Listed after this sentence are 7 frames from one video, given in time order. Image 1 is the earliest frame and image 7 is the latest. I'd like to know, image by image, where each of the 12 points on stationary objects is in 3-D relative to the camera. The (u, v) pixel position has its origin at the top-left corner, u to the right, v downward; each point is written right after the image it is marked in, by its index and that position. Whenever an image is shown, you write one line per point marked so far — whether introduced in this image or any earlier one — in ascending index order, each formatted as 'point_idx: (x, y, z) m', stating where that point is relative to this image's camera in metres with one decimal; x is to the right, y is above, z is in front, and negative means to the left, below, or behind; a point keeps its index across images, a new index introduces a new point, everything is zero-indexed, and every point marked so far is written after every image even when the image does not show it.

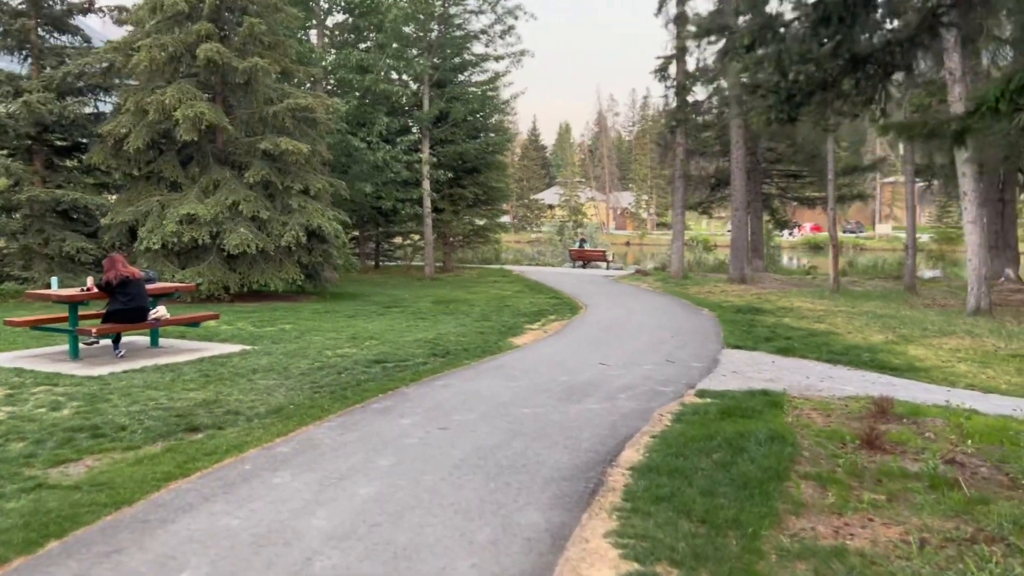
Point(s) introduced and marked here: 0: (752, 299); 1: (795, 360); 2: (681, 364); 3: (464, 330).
0: (+5.0, -0.2, +18.1) m
1: (+3.3, -0.9, +10.1) m
2: (+1.9, -0.9, +9.6) m
3: (-0.7, -0.6, +12.4) m
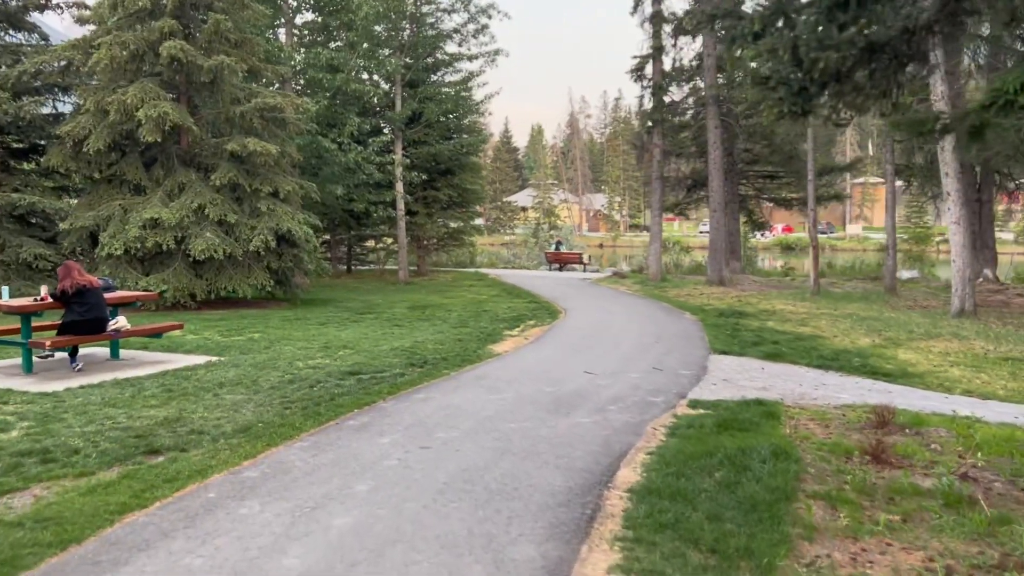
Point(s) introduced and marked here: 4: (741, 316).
0: (+4.6, -0.3, +17.8) m
1: (+3.1, -0.9, +9.8) m
2: (+1.7, -0.9, +9.3) m
3: (-1.0, -0.7, +12.0) m
4: (+3.9, -0.5, +14.9) m
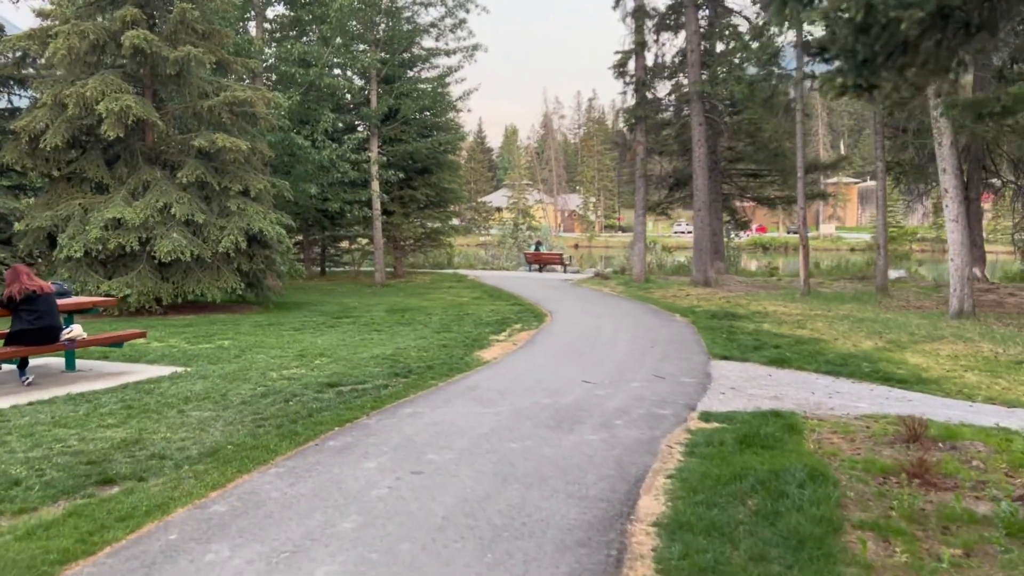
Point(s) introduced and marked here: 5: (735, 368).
0: (+4.2, -0.3, +17.3) m
1: (+3.0, -0.9, +9.3) m
2: (+1.6, -0.9, +8.7) m
3: (-1.2, -0.7, +11.3) m
4: (+3.7, -0.5, +14.4) m
5: (+2.5, -0.9, +9.5) m
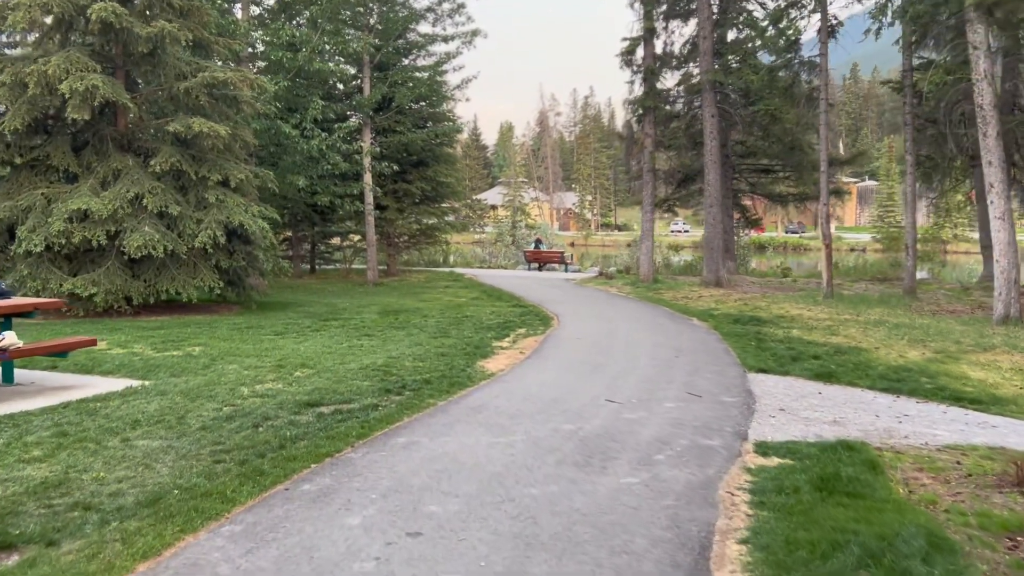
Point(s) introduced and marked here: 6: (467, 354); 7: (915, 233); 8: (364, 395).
0: (+4.3, -0.3, +16.1) m
1: (+3.1, -1.0, +8.0) m
2: (+1.7, -1.0, +7.4) m
3: (-1.1, -0.7, +10.0) m
4: (+3.7, -0.5, +13.1) m
5: (+2.6, -0.9, +8.3) m
6: (-0.5, -0.8, +9.9) m
7: (+8.1, +1.1, +17.4) m
8: (-1.3, -0.9, +7.3) m
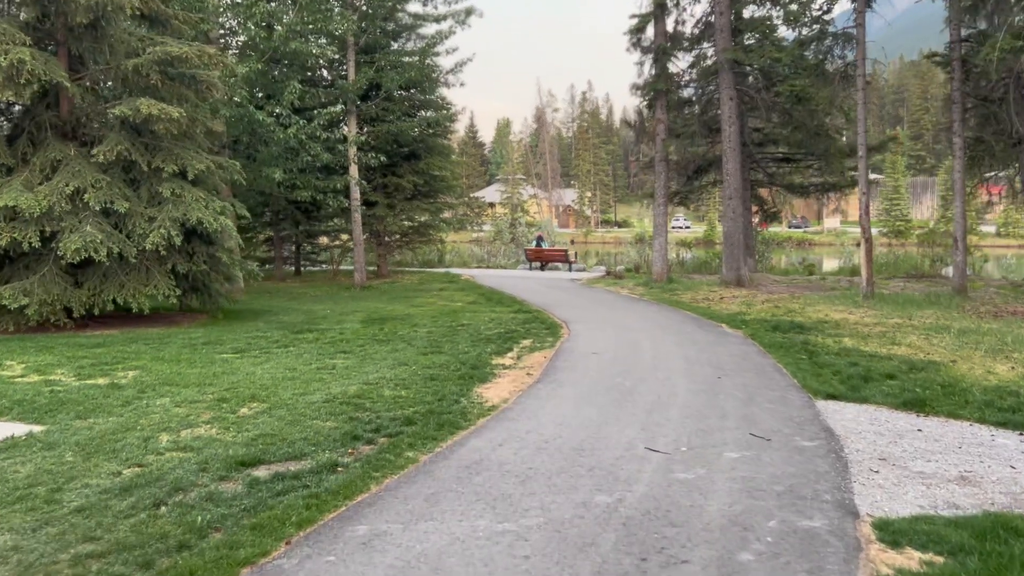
0: (+4.3, -0.3, +14.2) m
1: (+3.2, -1.0, +6.2) m
2: (+1.7, -1.0, +5.6) m
3: (-1.0, -0.8, +8.2) m
4: (+3.8, -0.6, +11.3) m
5: (+2.6, -1.0, +6.5) m
6: (-0.5, -0.8, +8.0) m
7: (+8.2, +1.1, +15.6) m
8: (-1.2, -1.0, +5.5) m
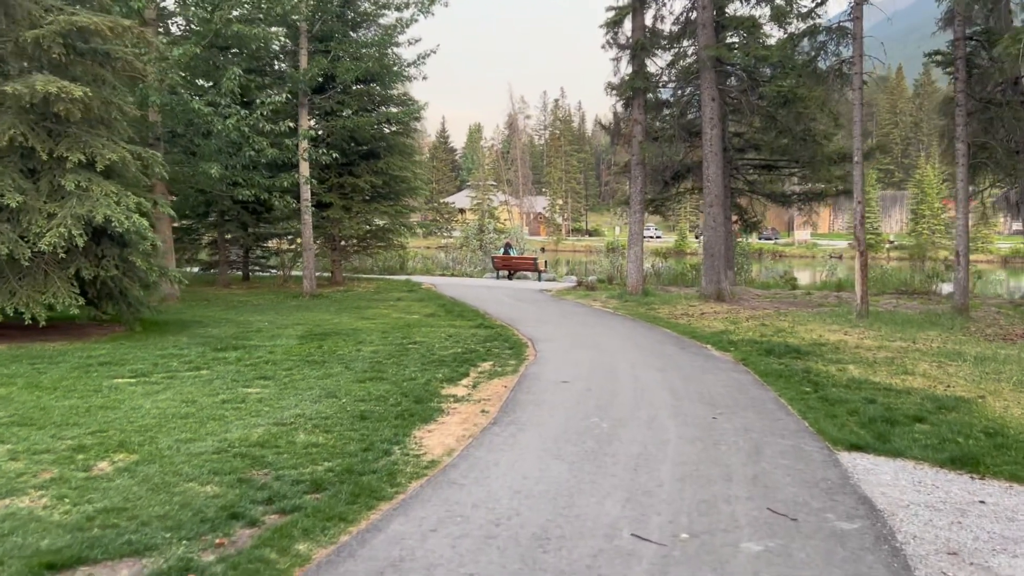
0: (+3.7, -0.6, +12.9) m
1: (+2.8, -1.2, +4.8) m
2: (+1.4, -1.2, +4.2) m
3: (-1.4, -0.9, +6.7) m
4: (+3.3, -0.8, +9.9) m
5: (+2.3, -1.1, +5.1) m
6: (-0.8, -1.0, +6.5) m
7: (+7.5, +0.8, +14.4) m
8: (-1.5, -1.1, +4.0) m
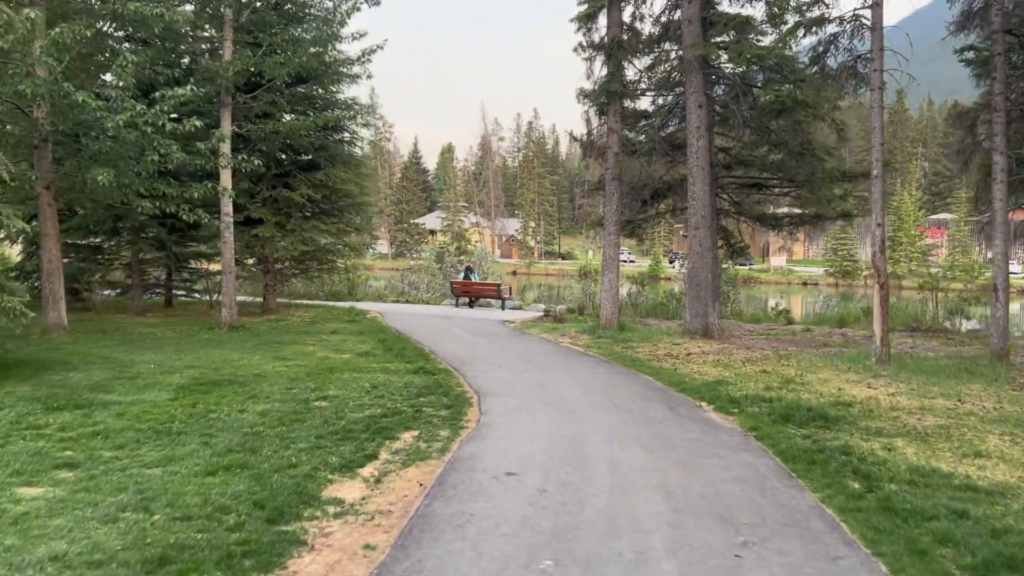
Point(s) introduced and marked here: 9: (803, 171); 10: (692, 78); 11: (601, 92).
0: (+3.0, -1.1, +10.5) m
1: (+2.4, -1.4, +2.4) m
2: (+1.1, -1.4, +1.7) m
3: (-1.9, -1.2, +4.1) m
4: (+2.7, -1.2, +7.5) m
5: (+1.9, -1.4, +2.6) m
6: (-1.3, -1.2, +4.0) m
7: (+6.8, +0.3, +12.2) m
8: (-1.9, -1.3, +1.4) m
9: (+5.6, +2.3, +16.7) m
10: (+3.2, +3.7, +15.0) m
11: (+1.6, +3.7, +16.1) m
